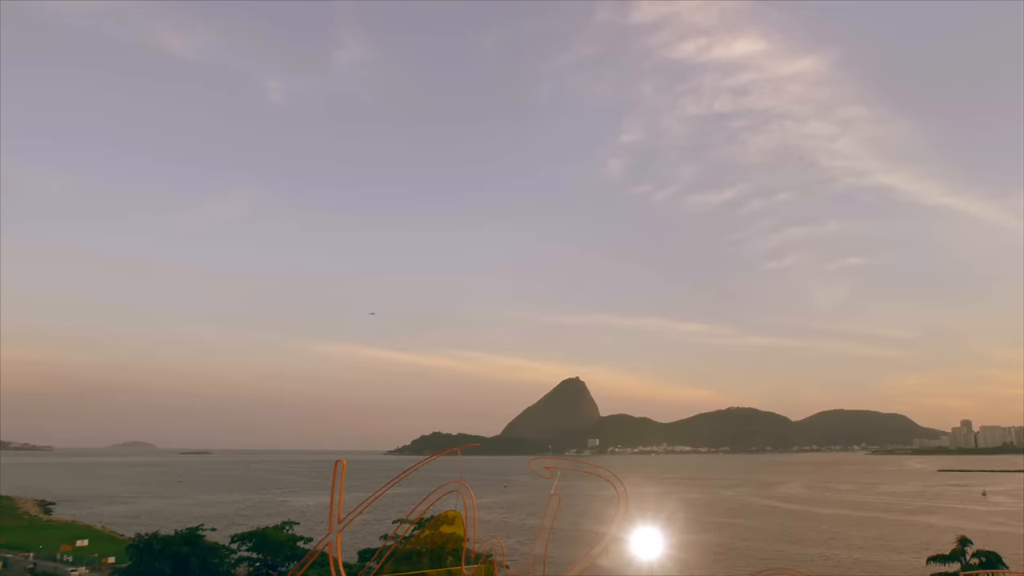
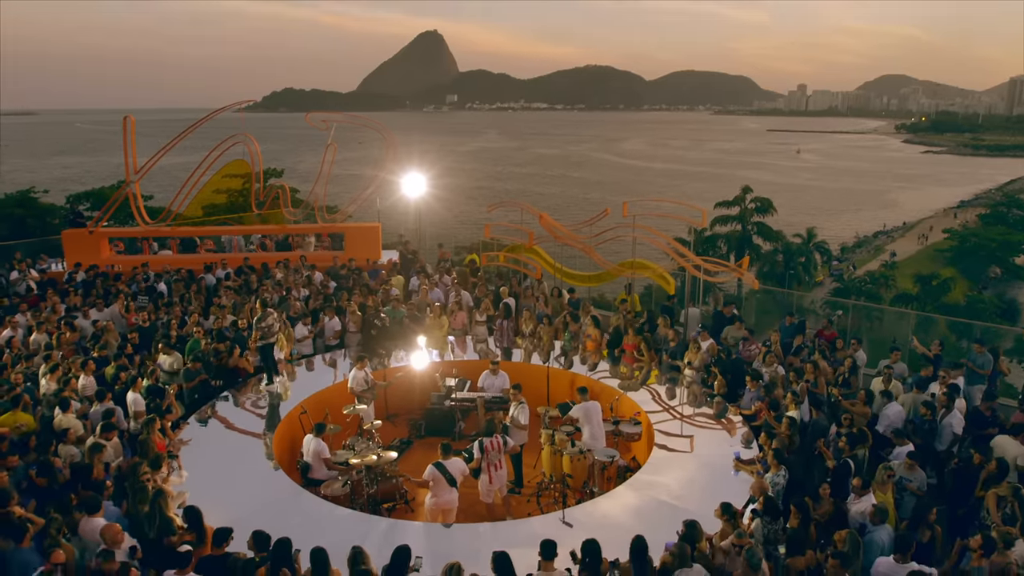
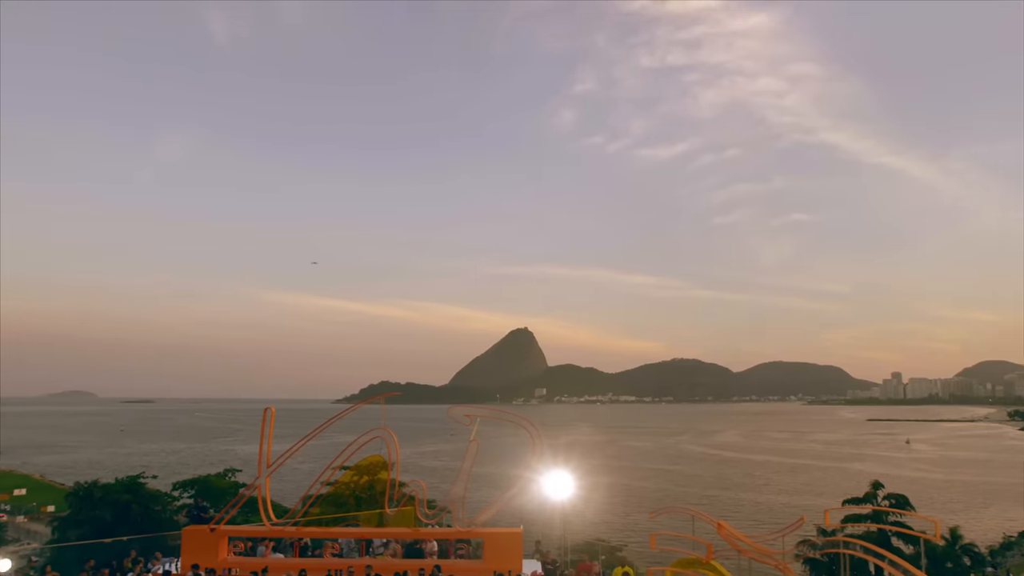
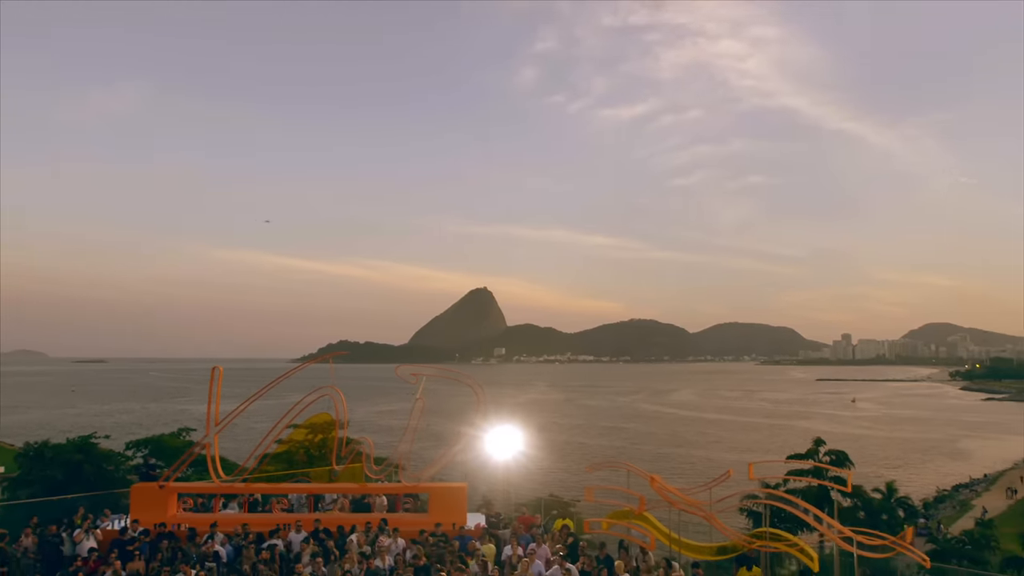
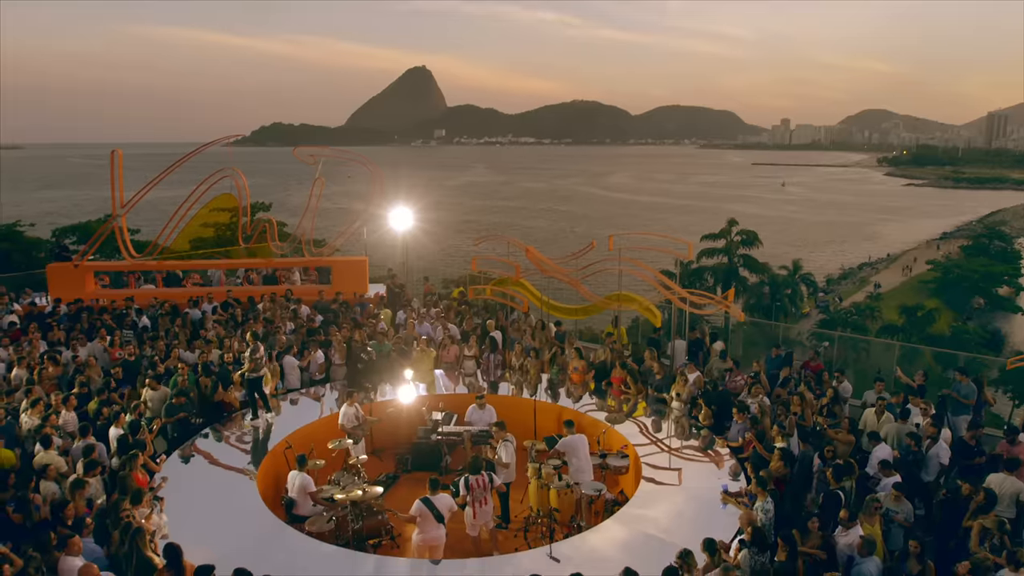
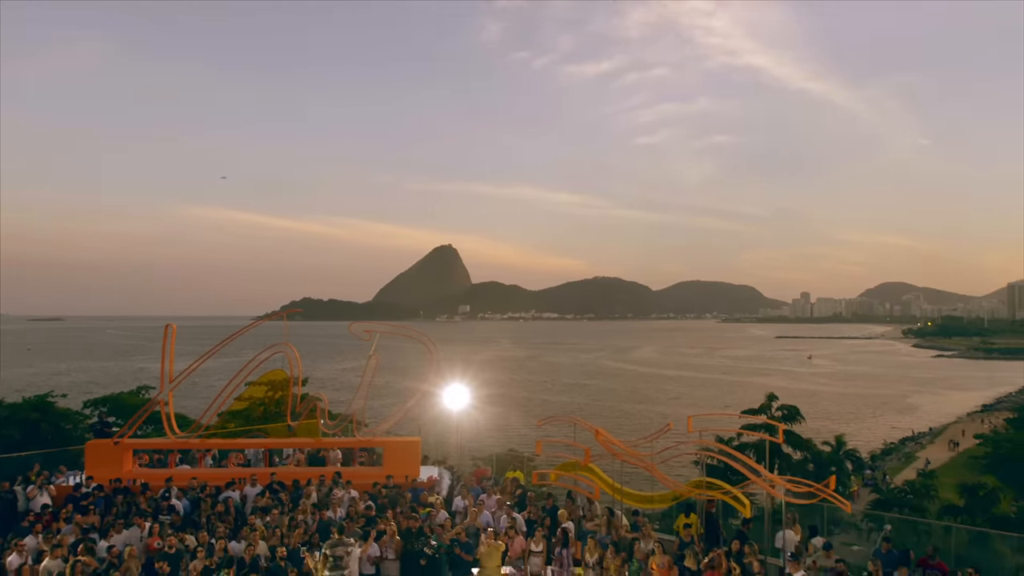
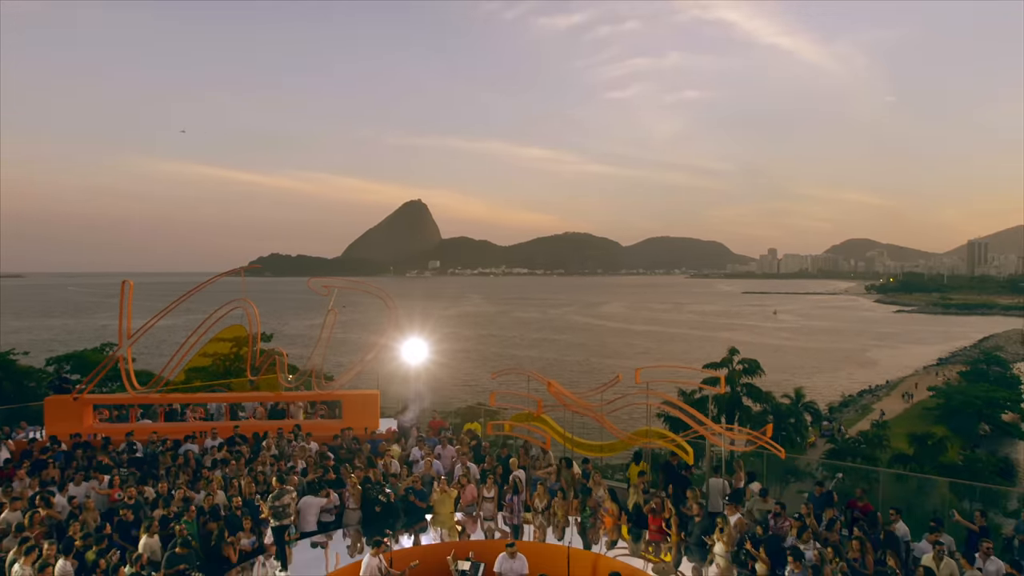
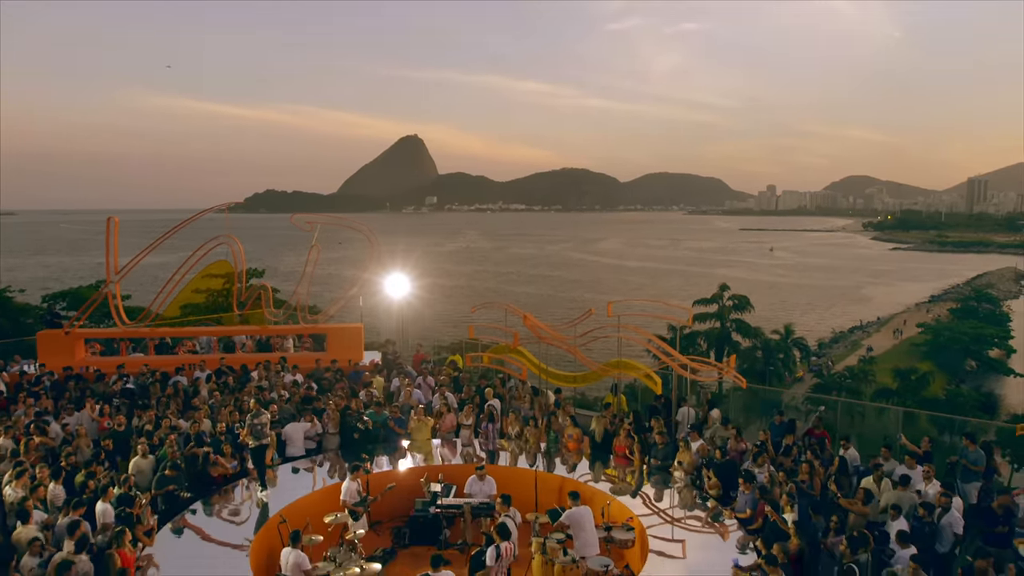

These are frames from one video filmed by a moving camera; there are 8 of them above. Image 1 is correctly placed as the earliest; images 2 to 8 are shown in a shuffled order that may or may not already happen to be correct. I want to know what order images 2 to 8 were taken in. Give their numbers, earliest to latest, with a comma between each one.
3, 4, 6, 7, 8, 5, 2
